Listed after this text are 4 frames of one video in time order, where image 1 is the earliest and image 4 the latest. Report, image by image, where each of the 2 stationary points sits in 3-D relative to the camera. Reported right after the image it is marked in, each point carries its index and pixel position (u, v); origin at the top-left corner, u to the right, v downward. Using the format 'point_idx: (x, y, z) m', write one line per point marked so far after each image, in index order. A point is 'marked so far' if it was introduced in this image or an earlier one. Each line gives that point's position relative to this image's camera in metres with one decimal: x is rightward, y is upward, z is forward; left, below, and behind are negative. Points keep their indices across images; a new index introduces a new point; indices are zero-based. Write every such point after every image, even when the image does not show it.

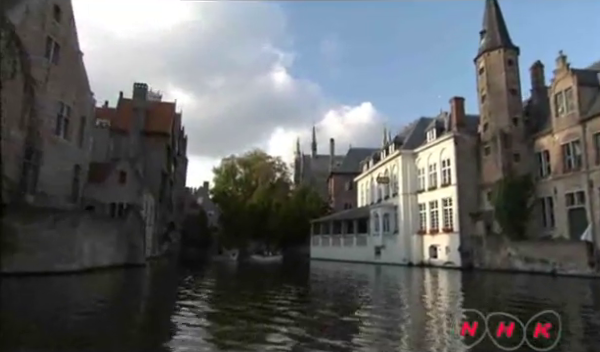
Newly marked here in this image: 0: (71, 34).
0: (-11.0, +6.8, +19.1) m
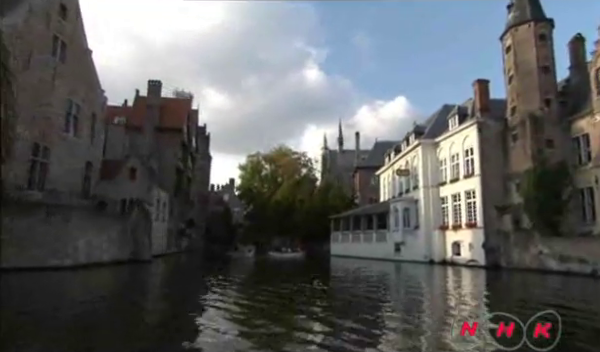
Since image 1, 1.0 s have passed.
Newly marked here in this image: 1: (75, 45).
0: (-10.4, +6.9, +19.0) m
1: (-10.3, +6.1, +18.5) m
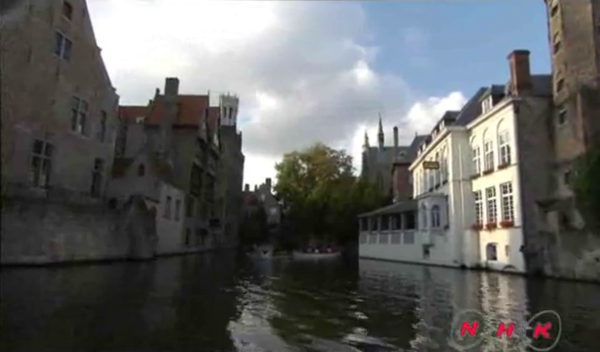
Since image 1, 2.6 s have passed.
0: (-9.7, +6.9, +18.6) m
1: (-9.6, +6.1, +18.1) m
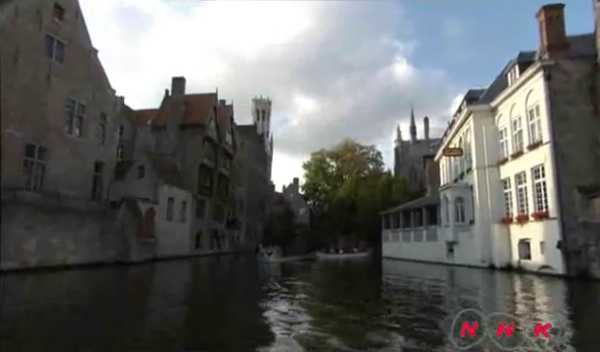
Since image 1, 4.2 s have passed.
0: (-9.5, +6.8, +18.0) m
1: (-9.4, +5.9, +17.5) m
